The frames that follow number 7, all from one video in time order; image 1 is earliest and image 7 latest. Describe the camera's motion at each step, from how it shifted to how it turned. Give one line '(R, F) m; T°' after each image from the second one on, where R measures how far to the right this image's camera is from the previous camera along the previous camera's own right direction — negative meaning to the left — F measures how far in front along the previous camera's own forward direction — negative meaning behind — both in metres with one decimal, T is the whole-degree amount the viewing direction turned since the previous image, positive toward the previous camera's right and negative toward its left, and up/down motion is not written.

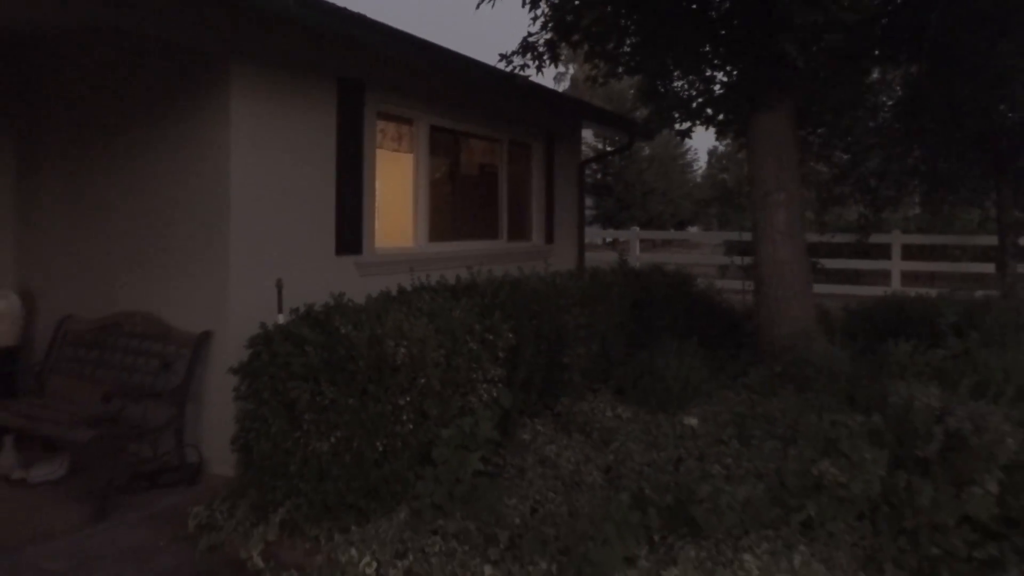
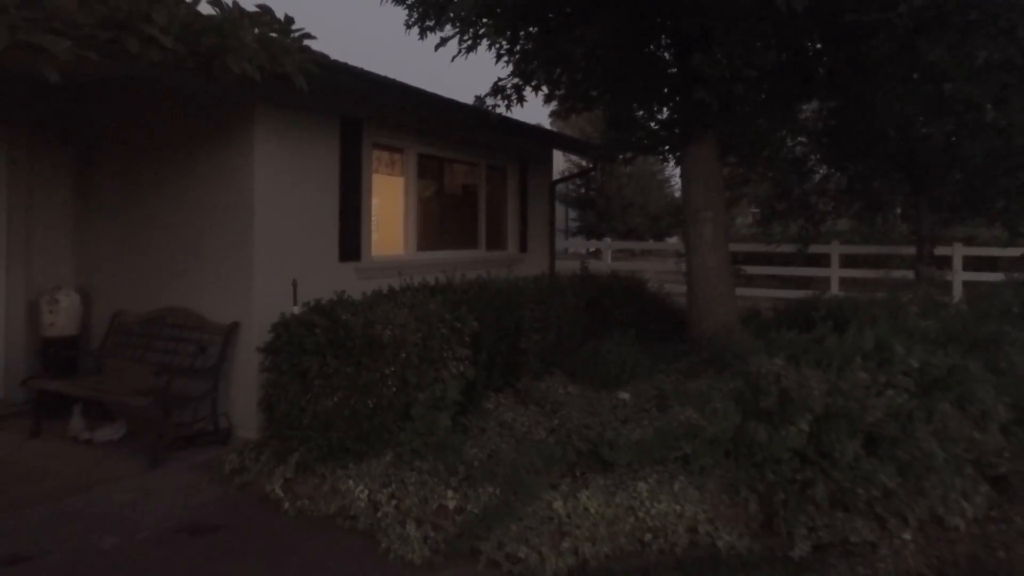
(+0.5, -1.4) m; 0°
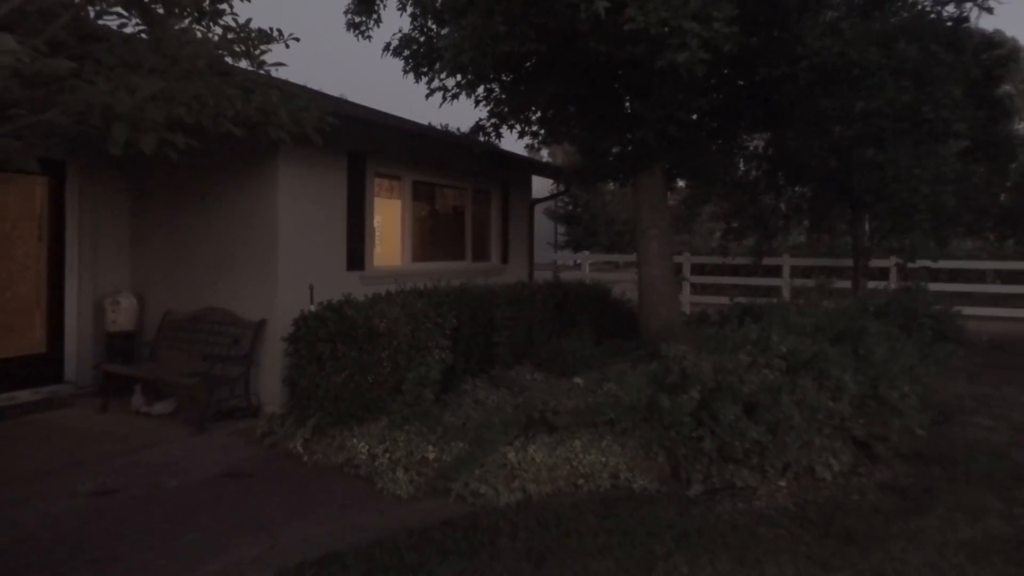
(+0.6, -1.6) m; -1°
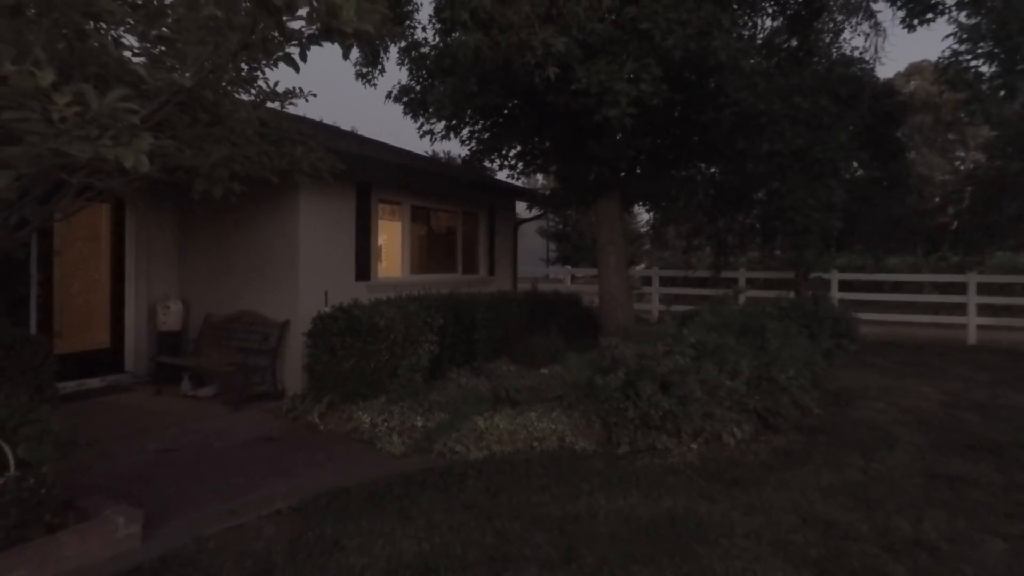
(+0.7, -1.9) m; -1°
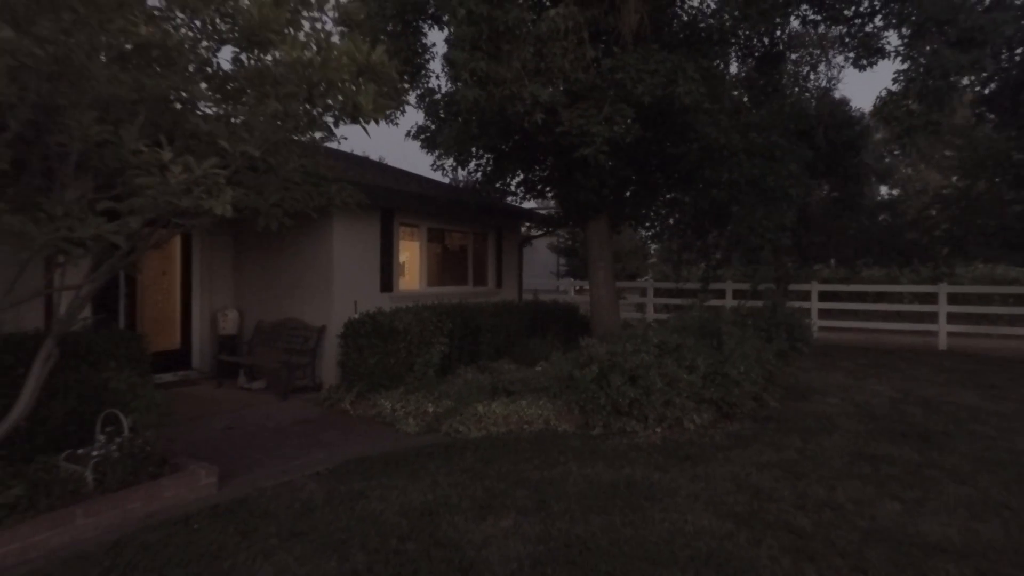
(+0.7, -1.8) m; -3°
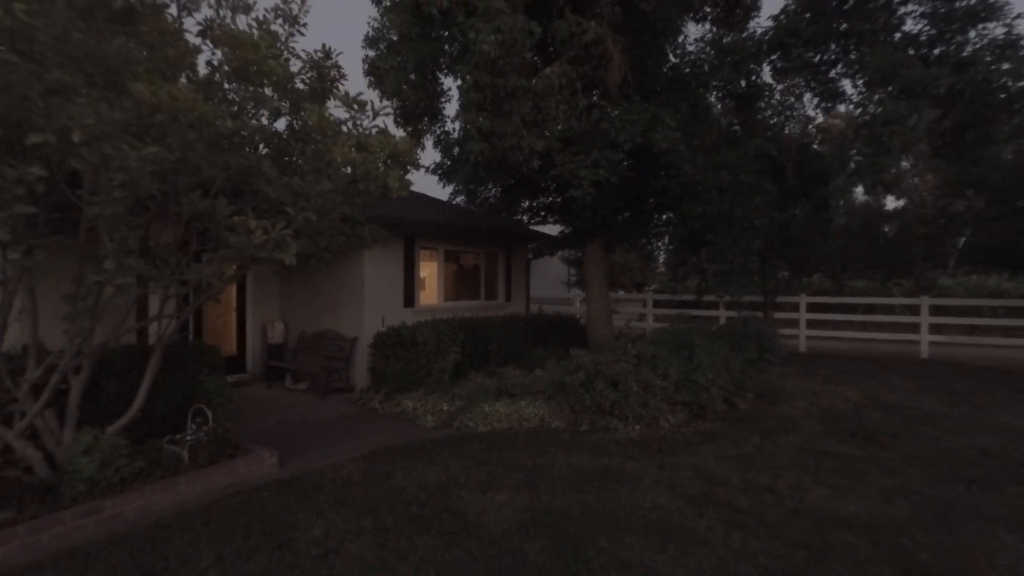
(+0.6, -1.9) m; -3°
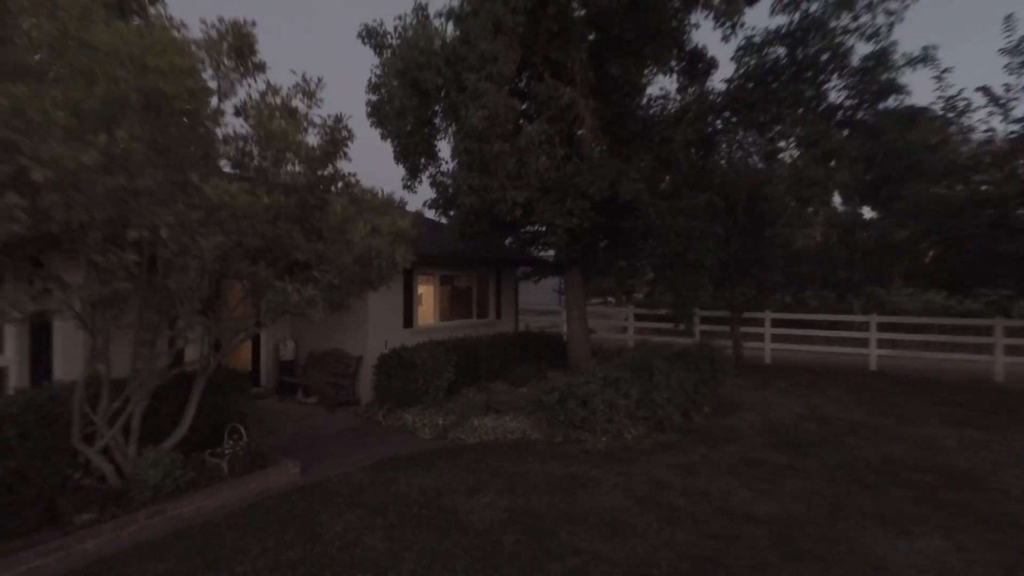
(+0.3, -2.0) m; 0°
